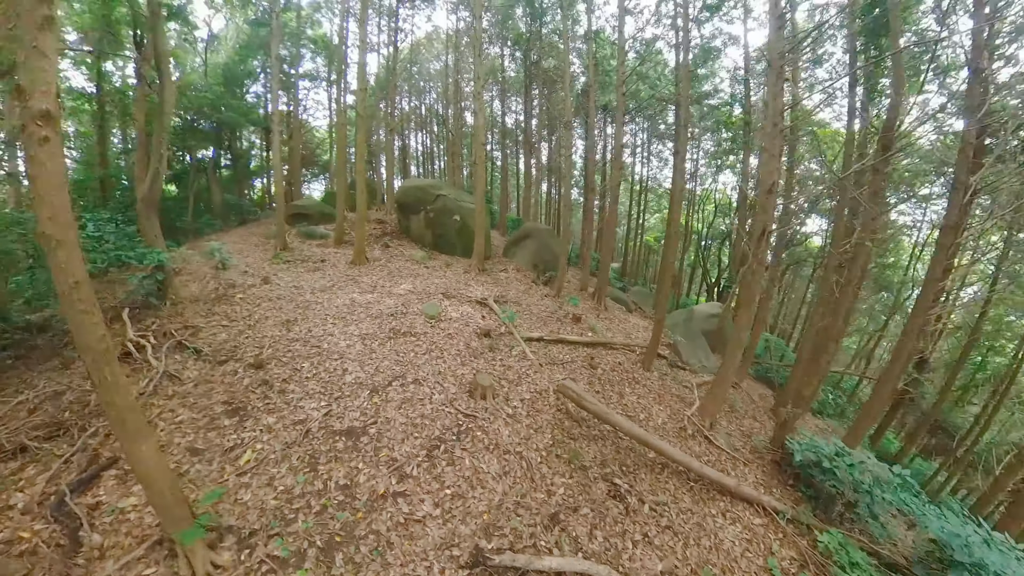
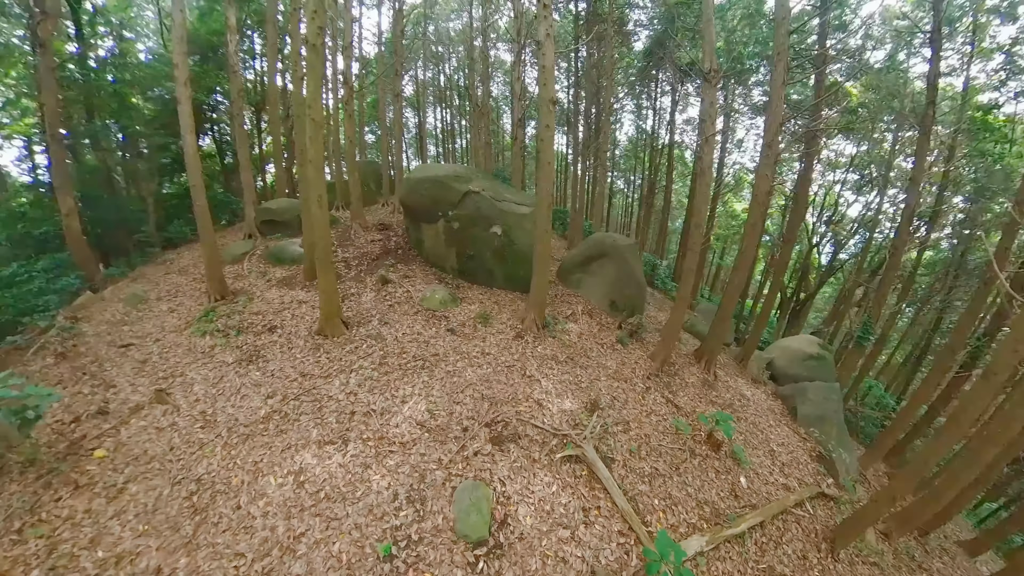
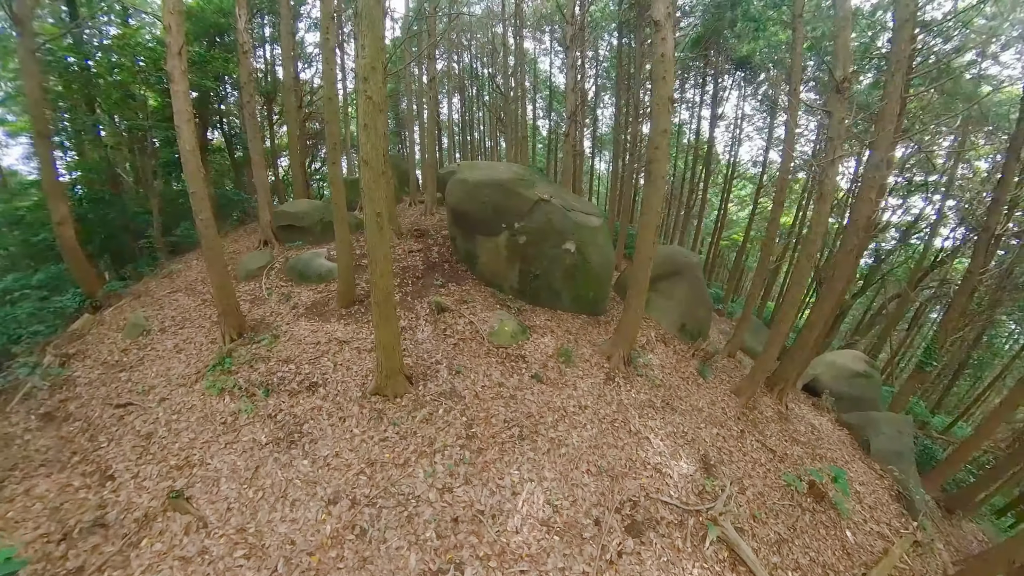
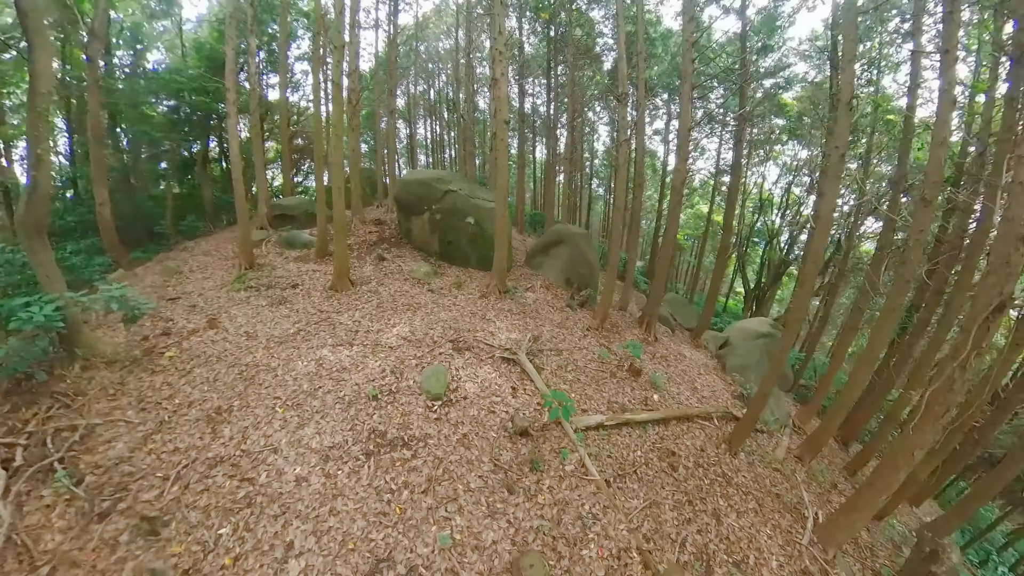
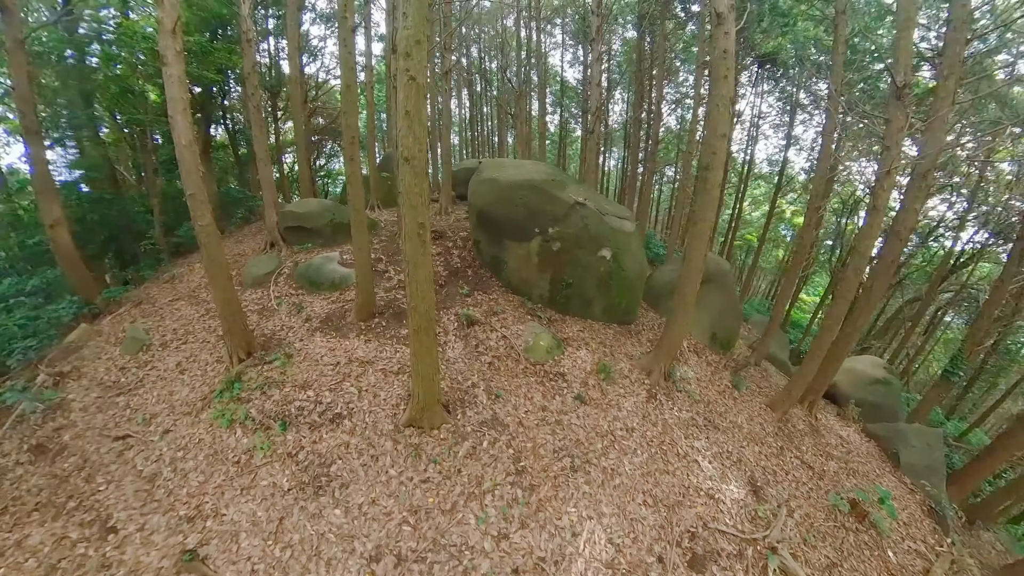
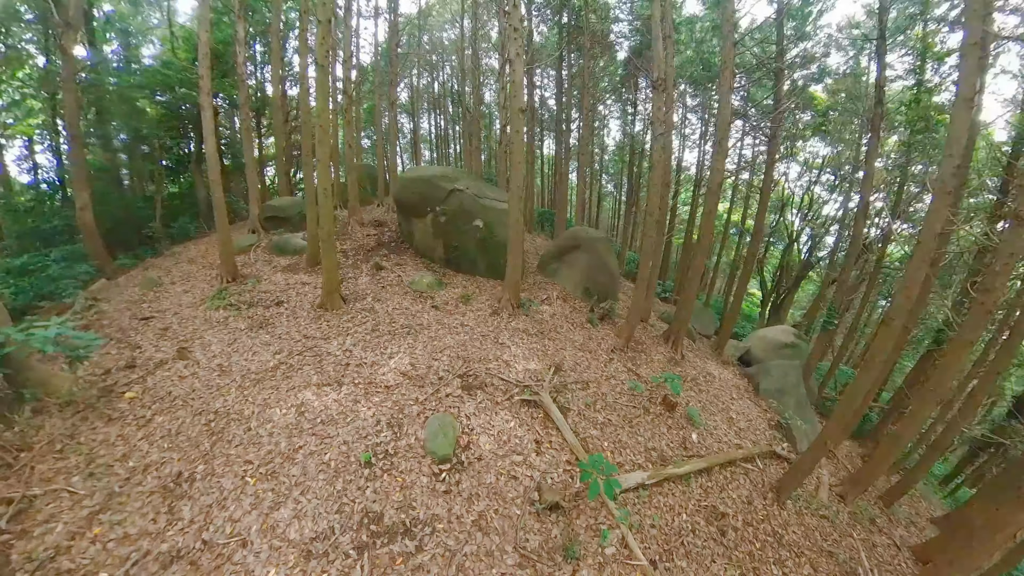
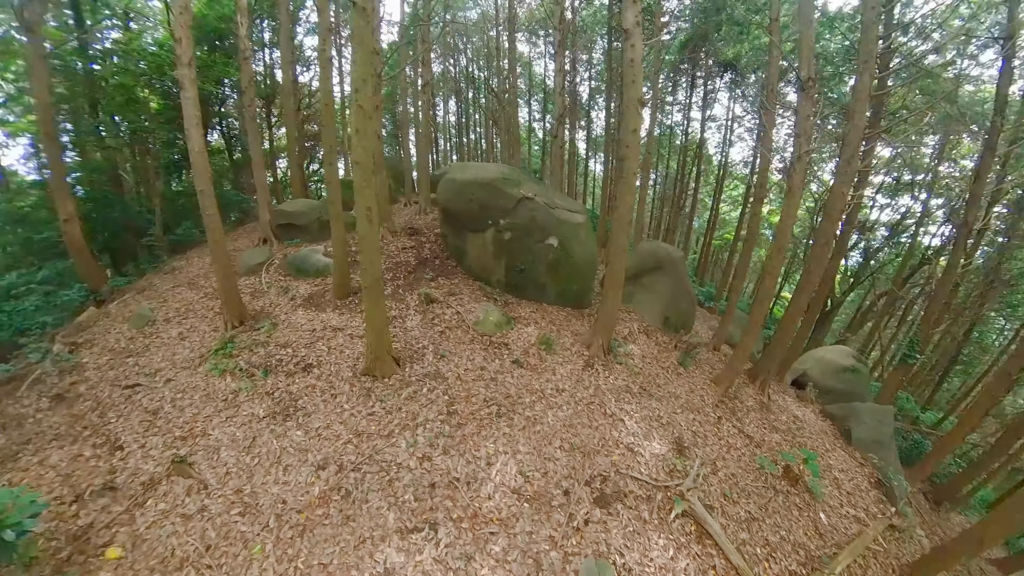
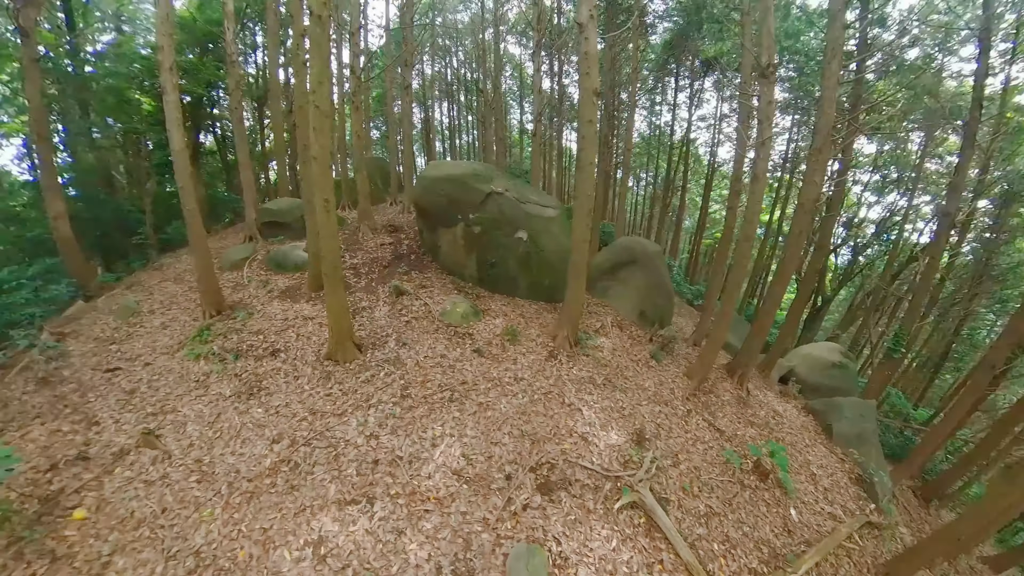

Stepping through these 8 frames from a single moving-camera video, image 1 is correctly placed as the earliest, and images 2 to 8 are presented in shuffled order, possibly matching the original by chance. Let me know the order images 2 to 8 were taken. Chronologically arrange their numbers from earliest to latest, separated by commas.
4, 6, 2, 8, 7, 3, 5
